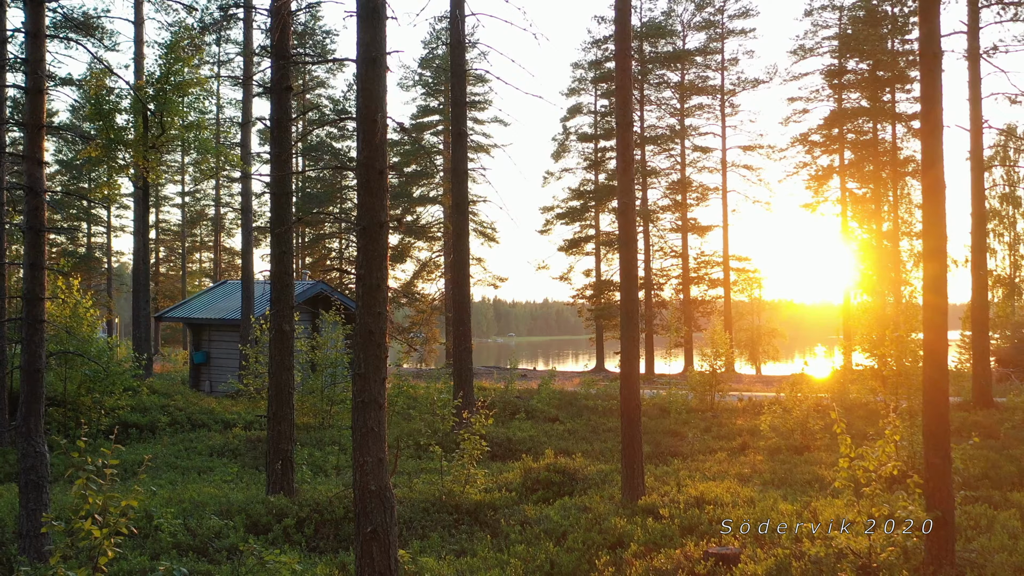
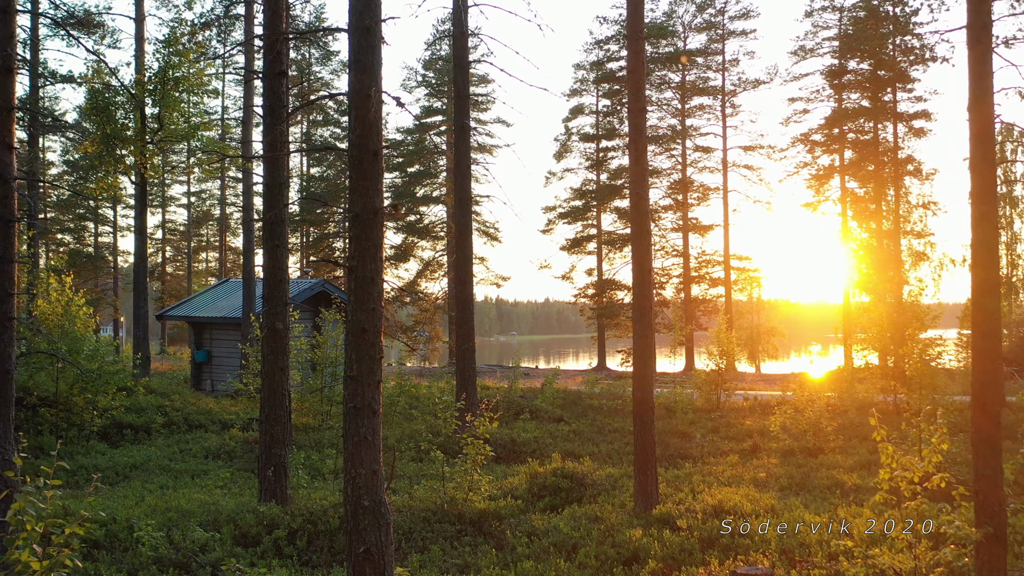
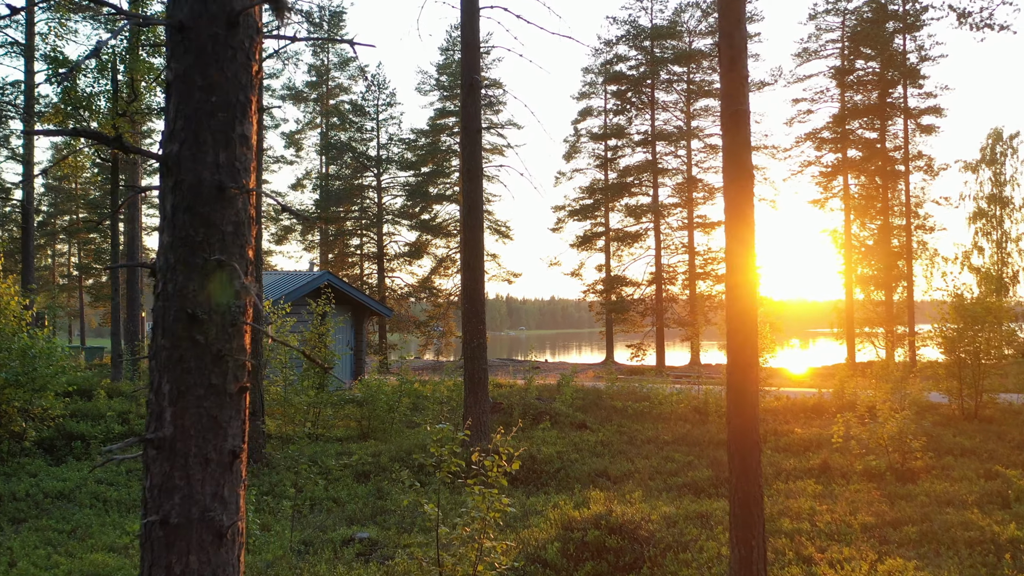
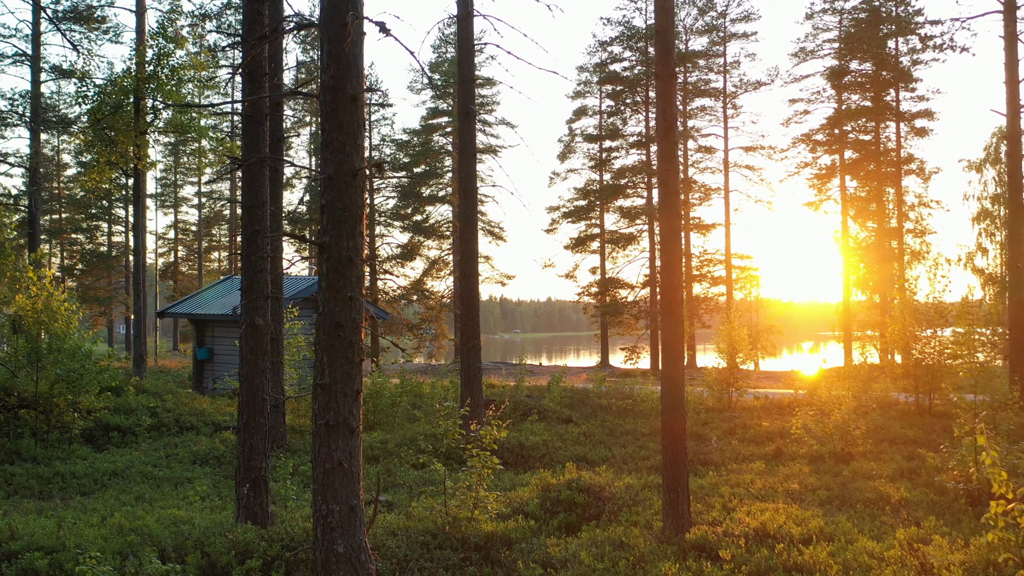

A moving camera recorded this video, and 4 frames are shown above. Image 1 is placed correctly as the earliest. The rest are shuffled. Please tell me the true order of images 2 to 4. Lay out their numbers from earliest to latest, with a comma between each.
2, 4, 3
